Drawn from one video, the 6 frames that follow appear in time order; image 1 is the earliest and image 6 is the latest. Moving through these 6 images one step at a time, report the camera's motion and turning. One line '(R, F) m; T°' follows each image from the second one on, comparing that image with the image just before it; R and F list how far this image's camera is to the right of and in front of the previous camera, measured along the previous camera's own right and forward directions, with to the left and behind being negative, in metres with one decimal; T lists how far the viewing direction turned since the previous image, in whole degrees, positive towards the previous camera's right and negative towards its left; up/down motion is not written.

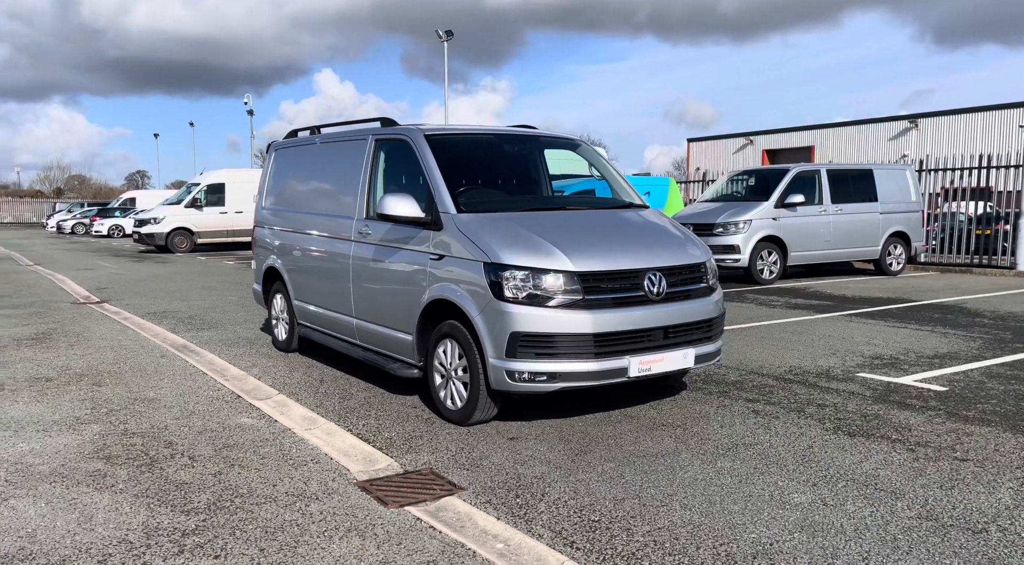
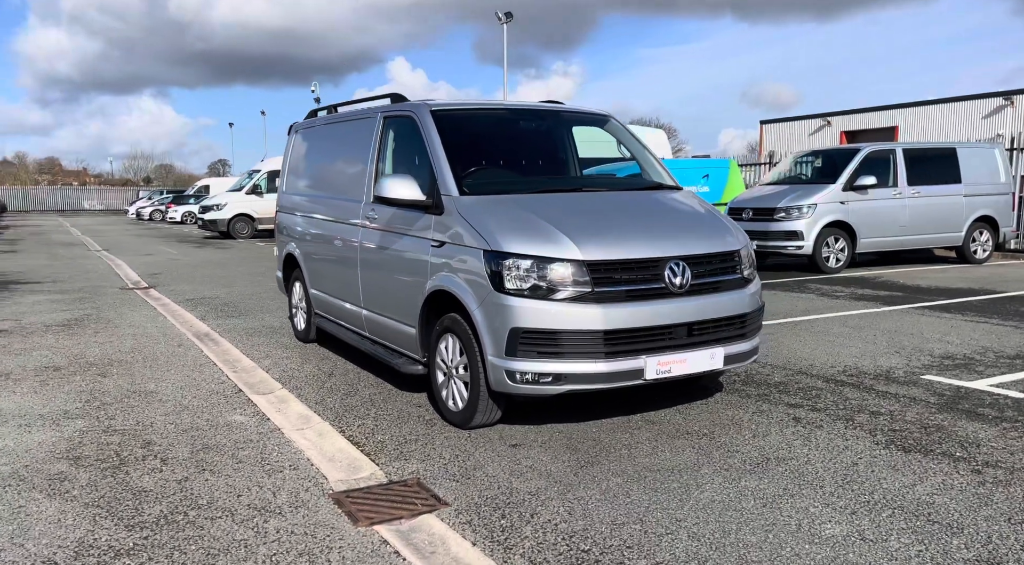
(+0.3, +0.5) m; -5°
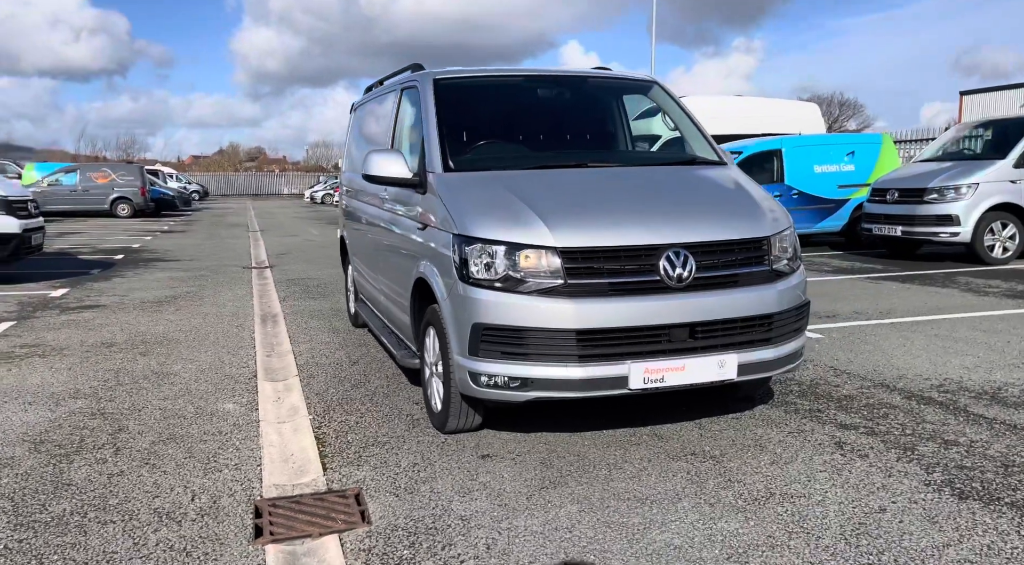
(+0.9, +0.6) m; -12°
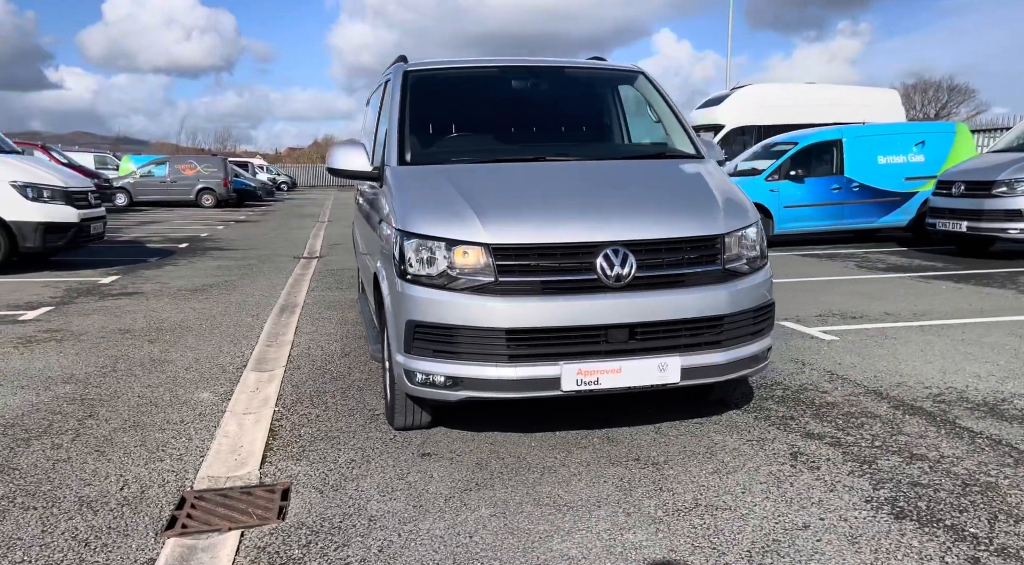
(+0.7, +0.1) m; -6°
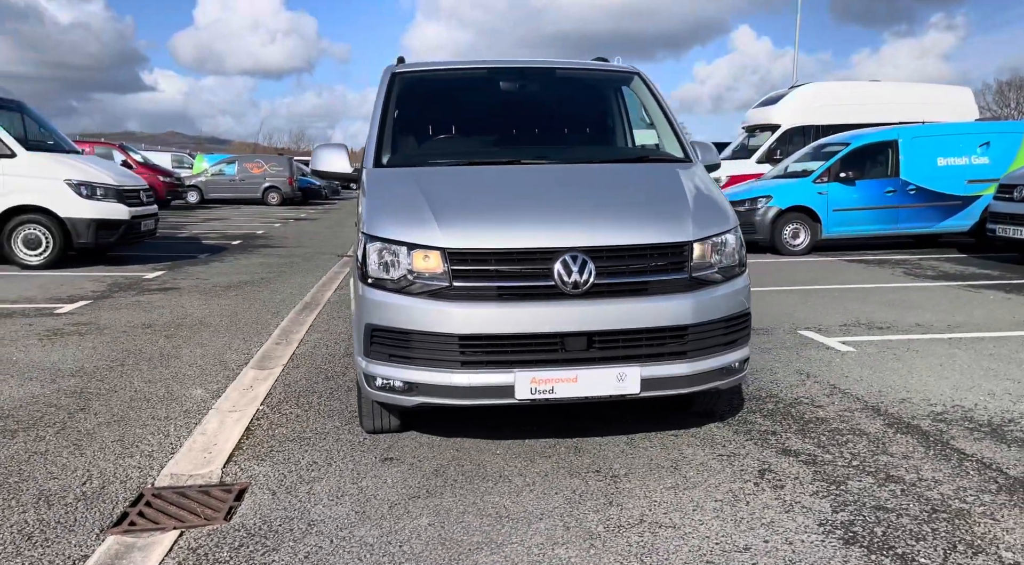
(+0.5, +0.1) m; -5°
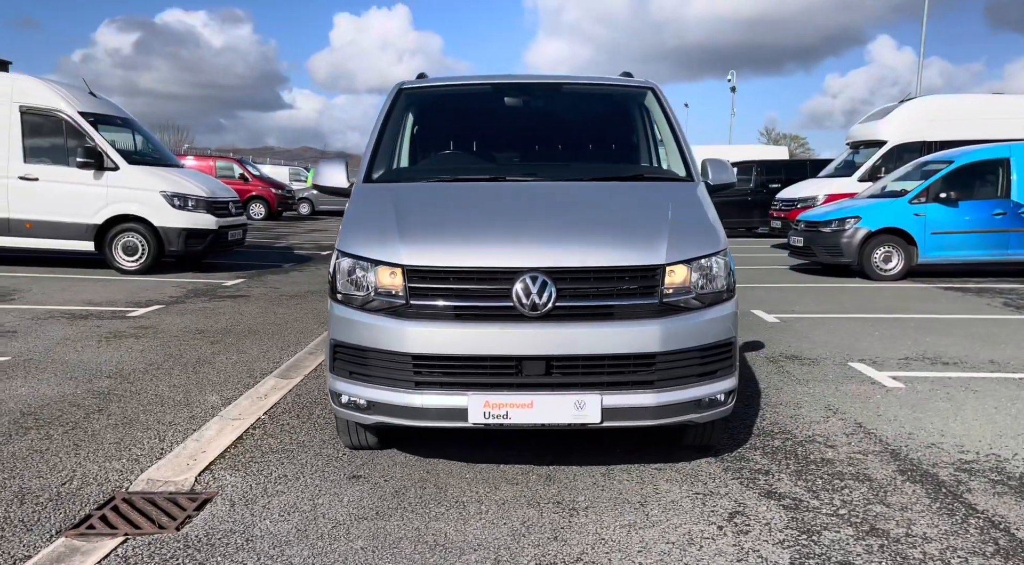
(+0.6, +0.1) m; -8°
